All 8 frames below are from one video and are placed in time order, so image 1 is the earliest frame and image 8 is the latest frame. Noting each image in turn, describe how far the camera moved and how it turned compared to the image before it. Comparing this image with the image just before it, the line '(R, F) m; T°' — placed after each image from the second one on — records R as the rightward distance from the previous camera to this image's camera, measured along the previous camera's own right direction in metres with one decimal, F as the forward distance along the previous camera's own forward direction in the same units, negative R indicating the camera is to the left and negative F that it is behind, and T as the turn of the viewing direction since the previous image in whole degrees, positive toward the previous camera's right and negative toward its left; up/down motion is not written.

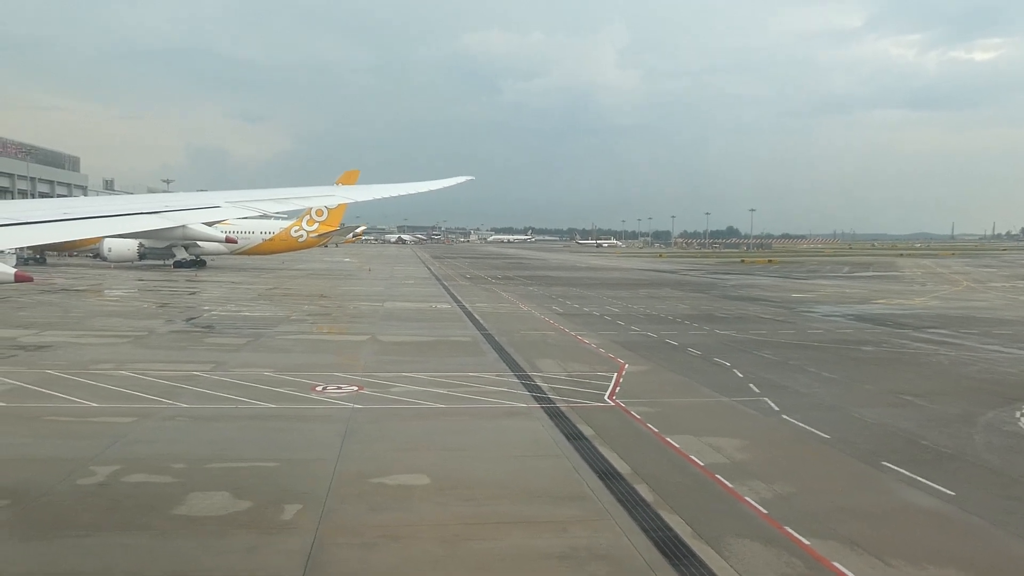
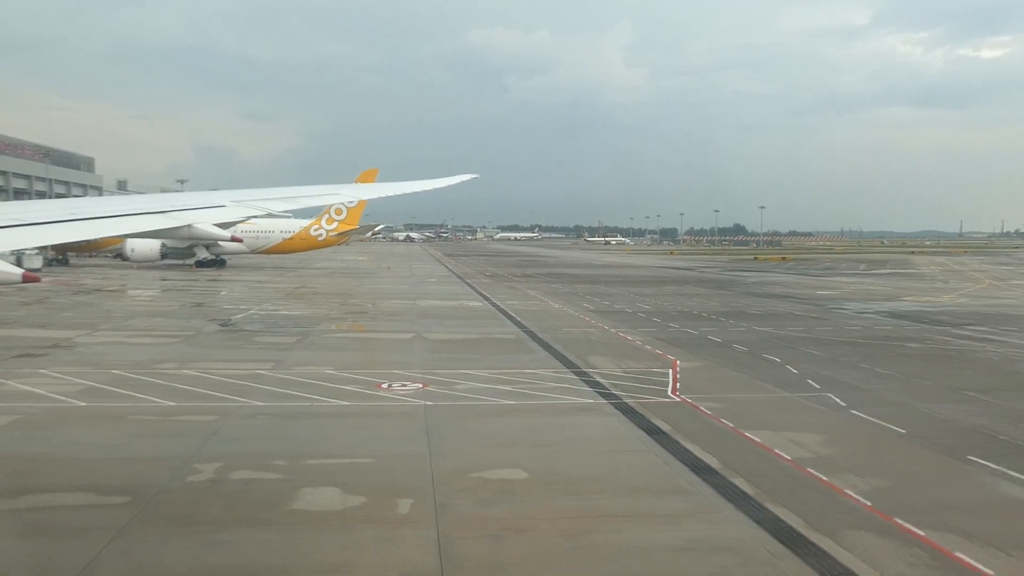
(-1.2, -0.2) m; 0°
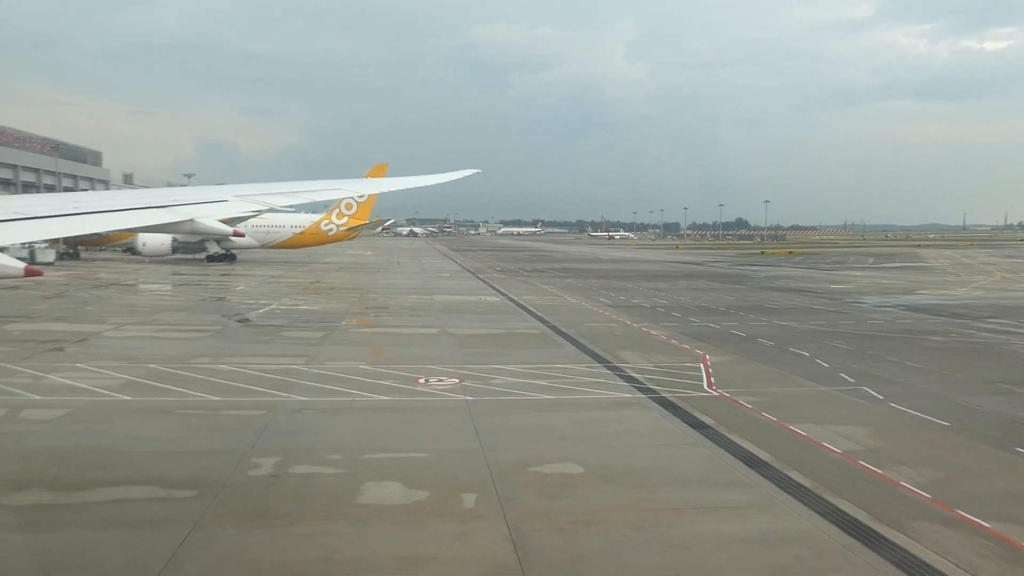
(-0.7, -0.1) m; 0°
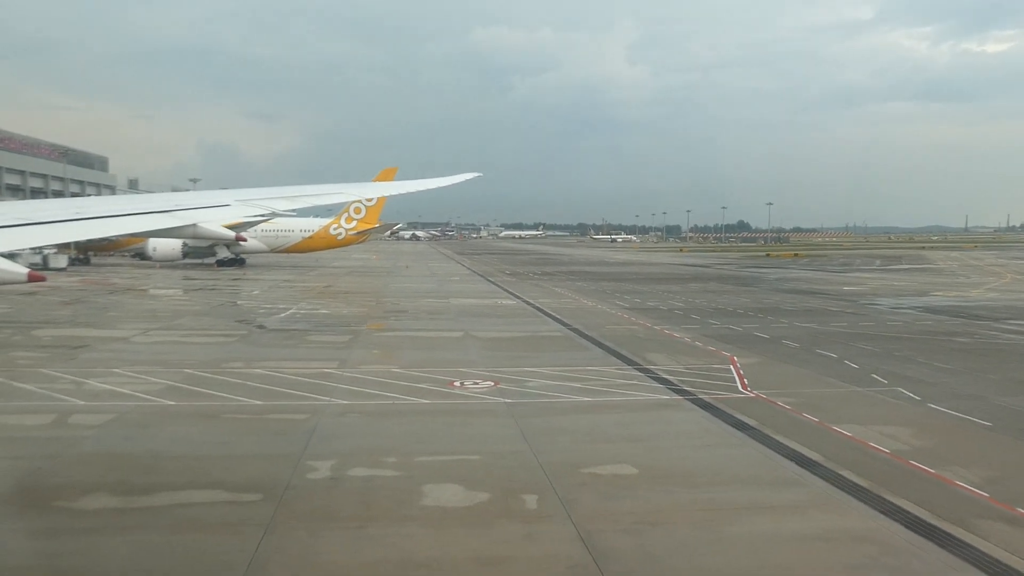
(-0.7, -0.1) m; 0°
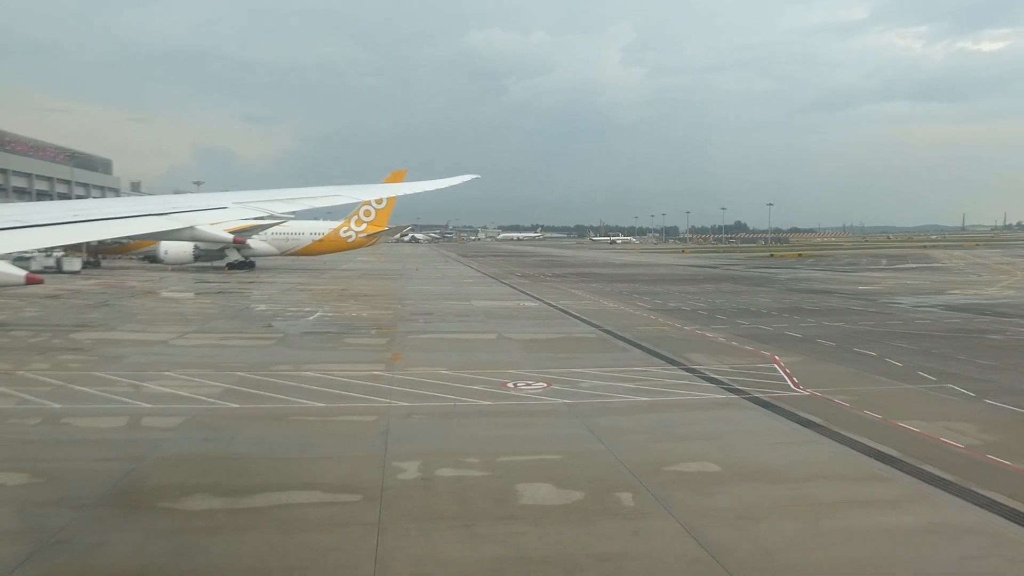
(-1.2, -0.1) m; +1°
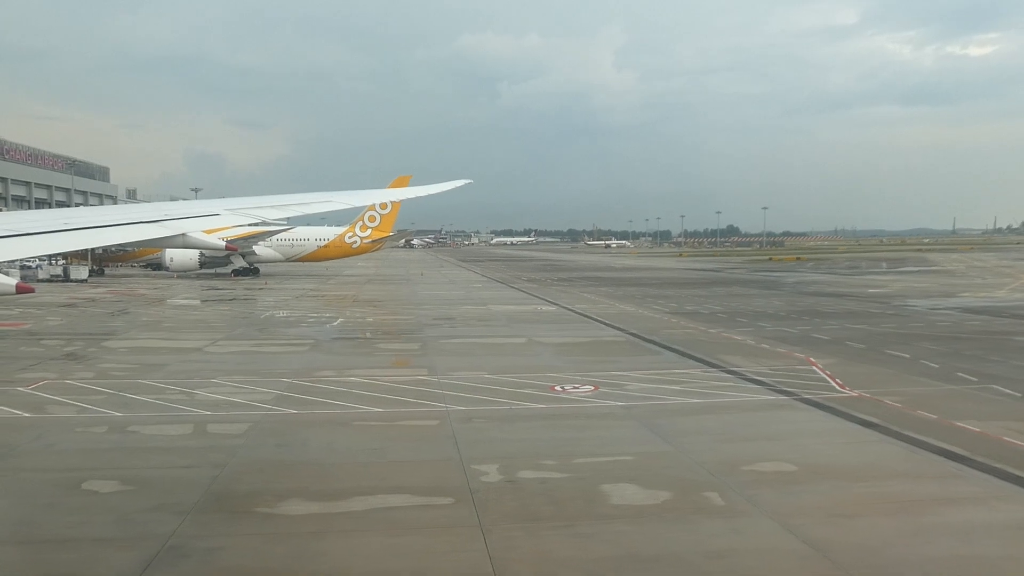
(-1.2, -0.1) m; +1°
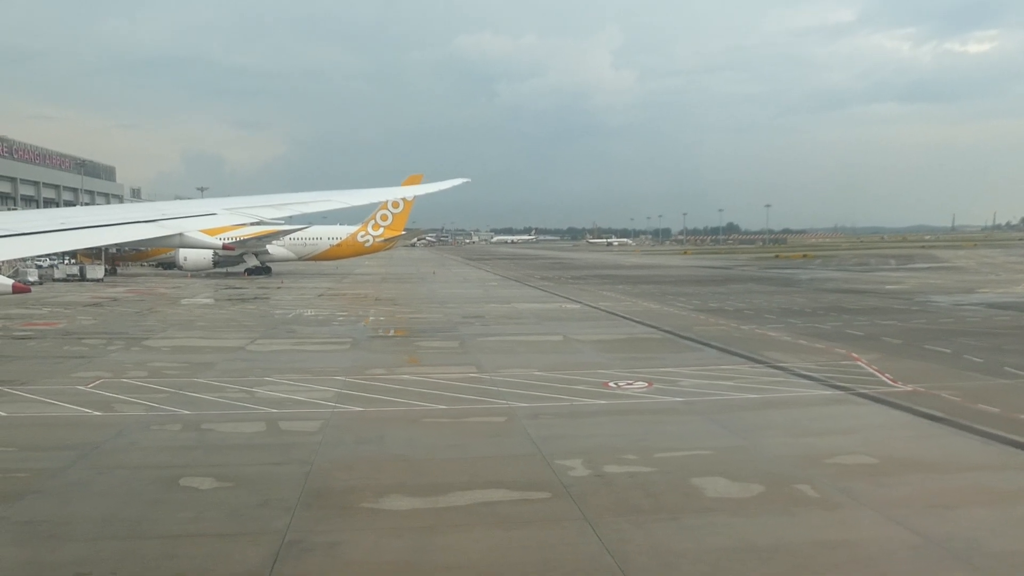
(-1.2, -0.1) m; +1°
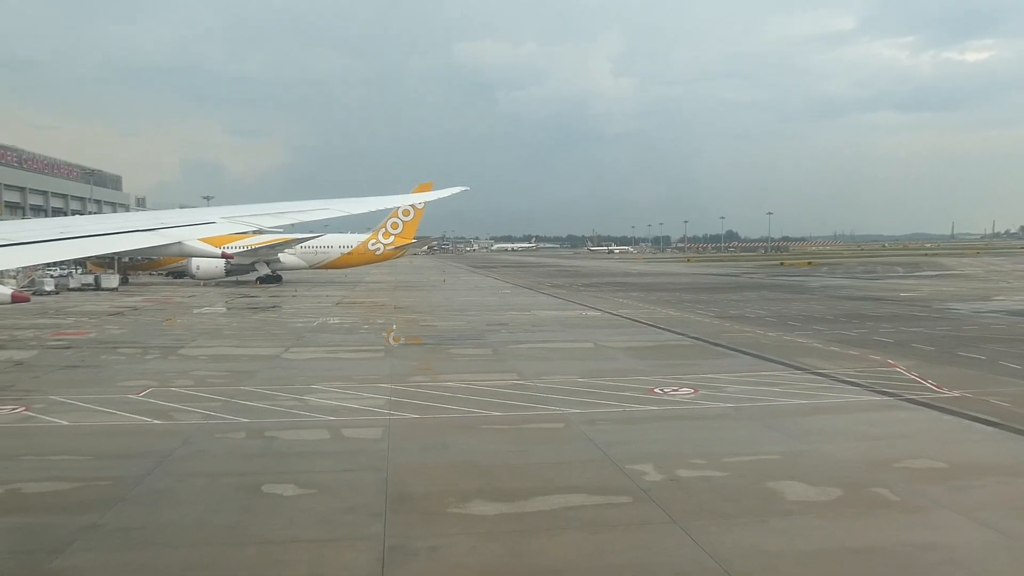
(-1.0, -0.1) m; +1°
